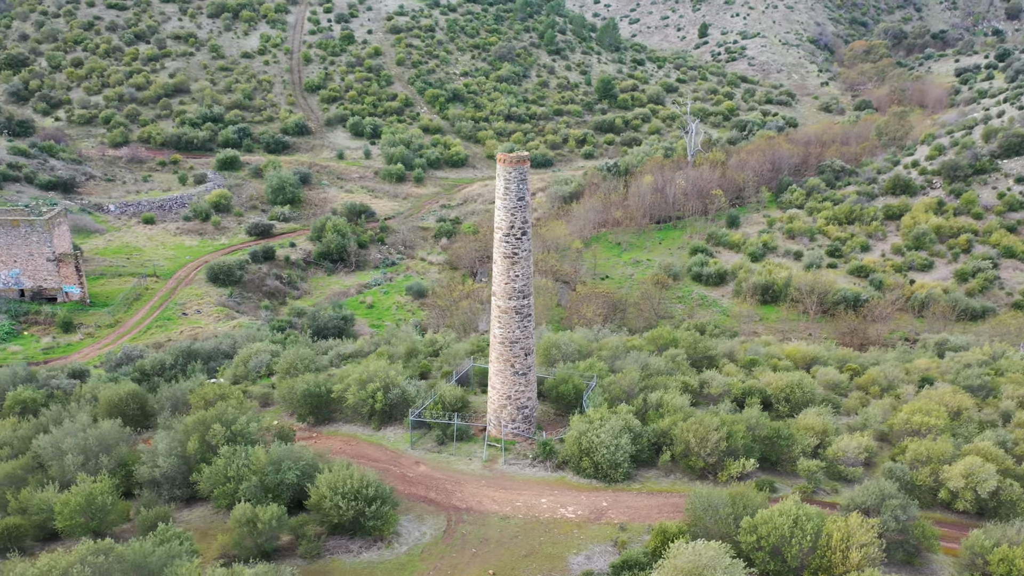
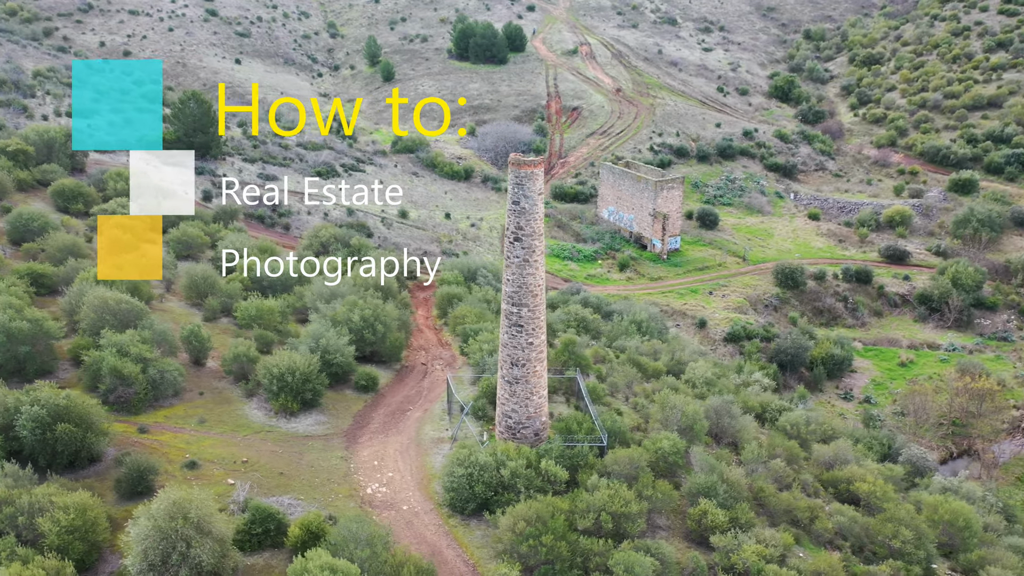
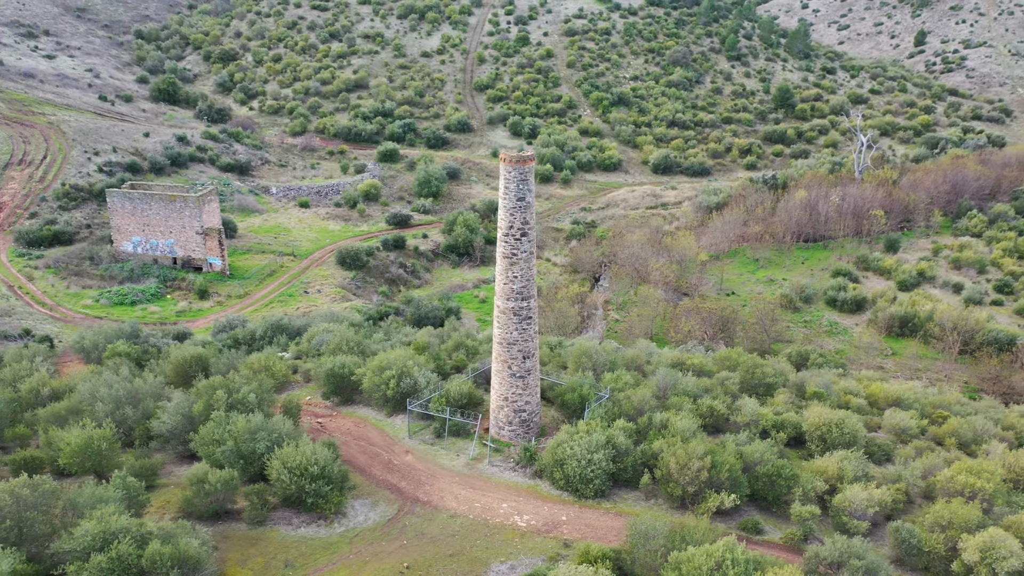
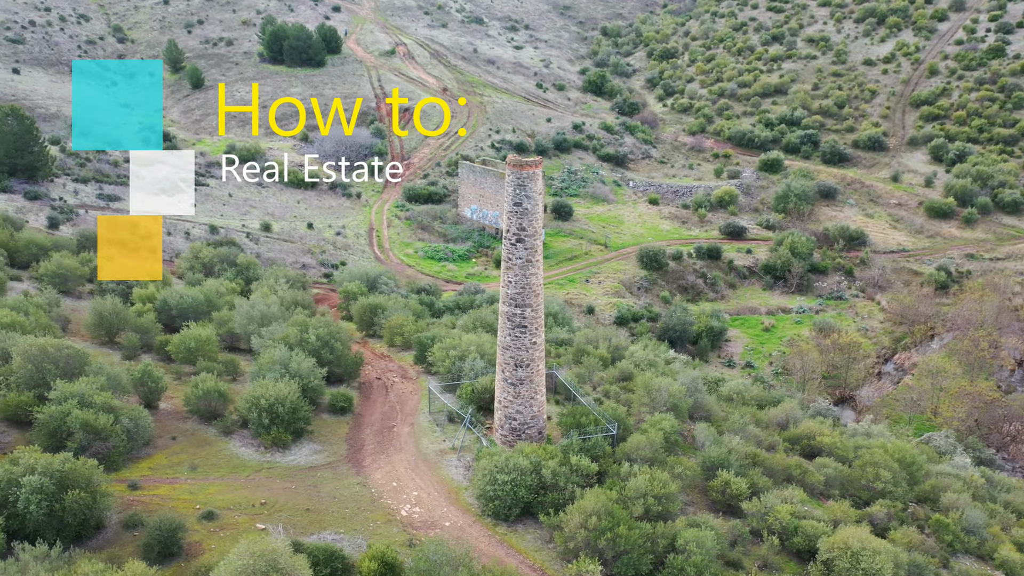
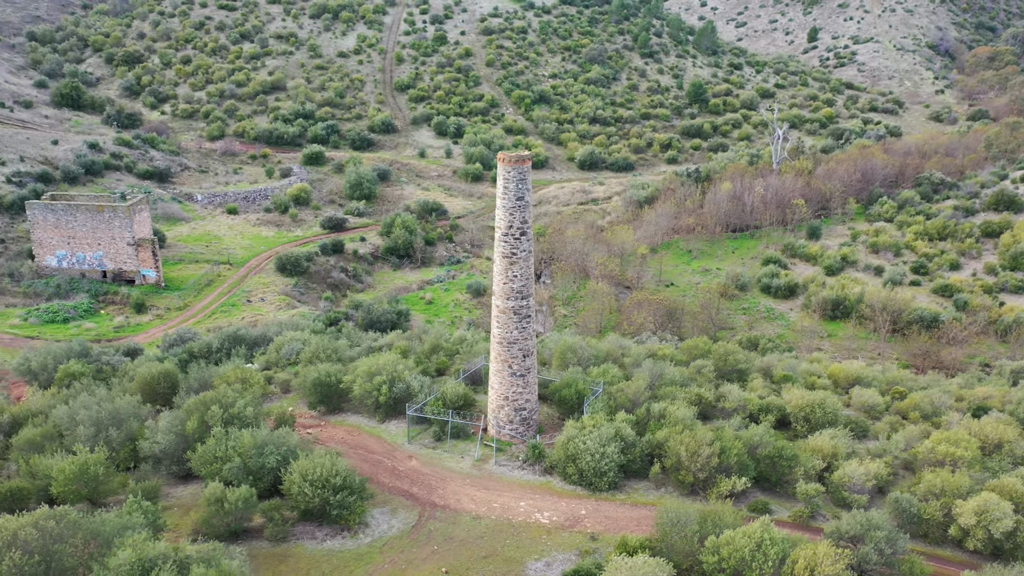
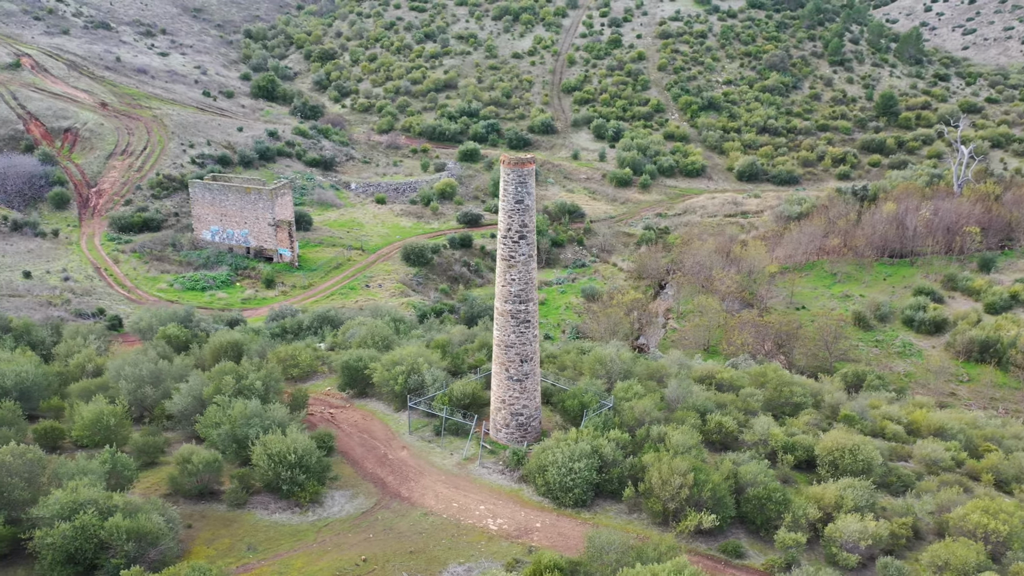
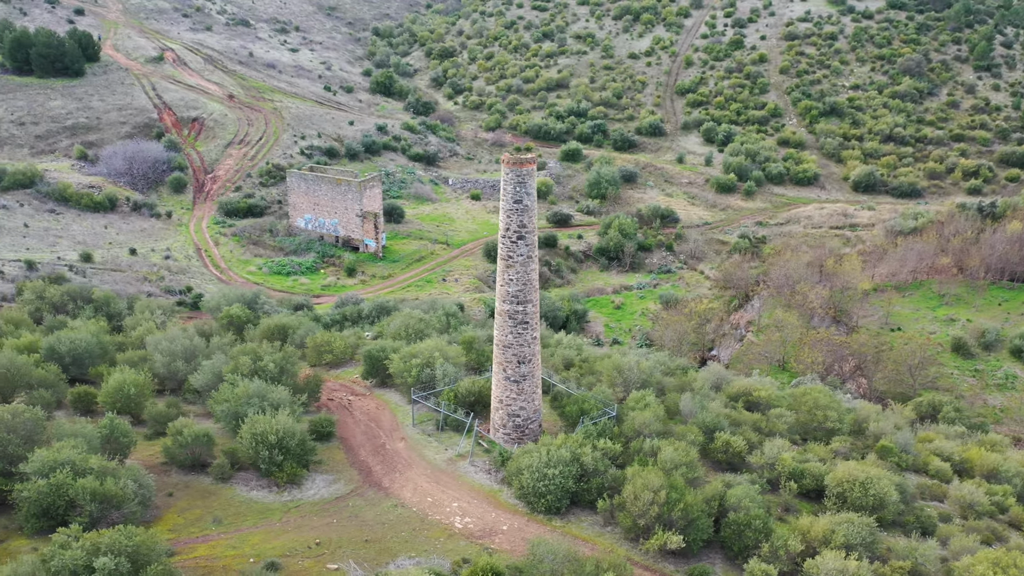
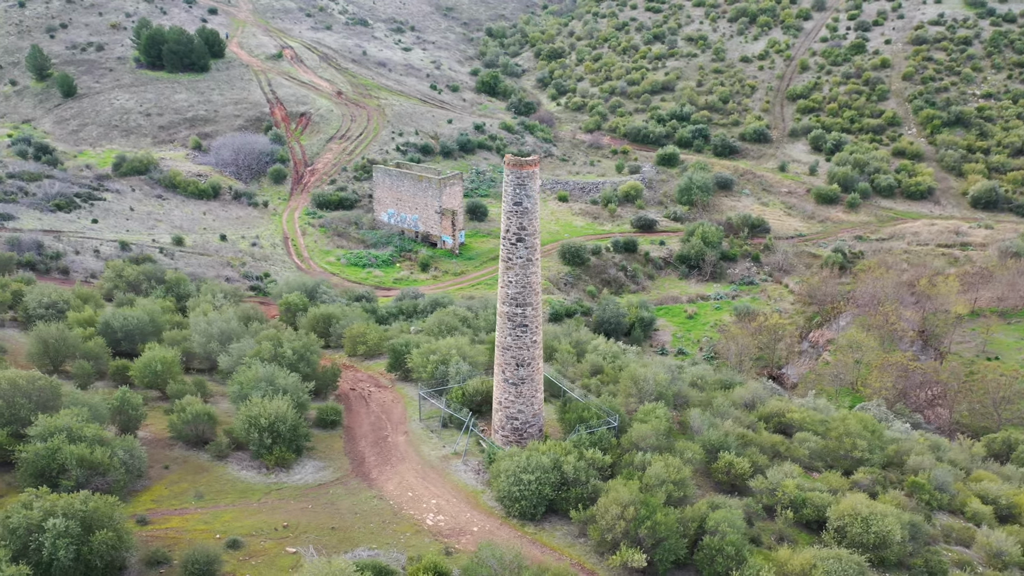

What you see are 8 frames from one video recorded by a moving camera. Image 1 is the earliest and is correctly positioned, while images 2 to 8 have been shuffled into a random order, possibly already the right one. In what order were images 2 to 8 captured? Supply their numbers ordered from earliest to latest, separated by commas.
5, 3, 6, 7, 8, 4, 2
